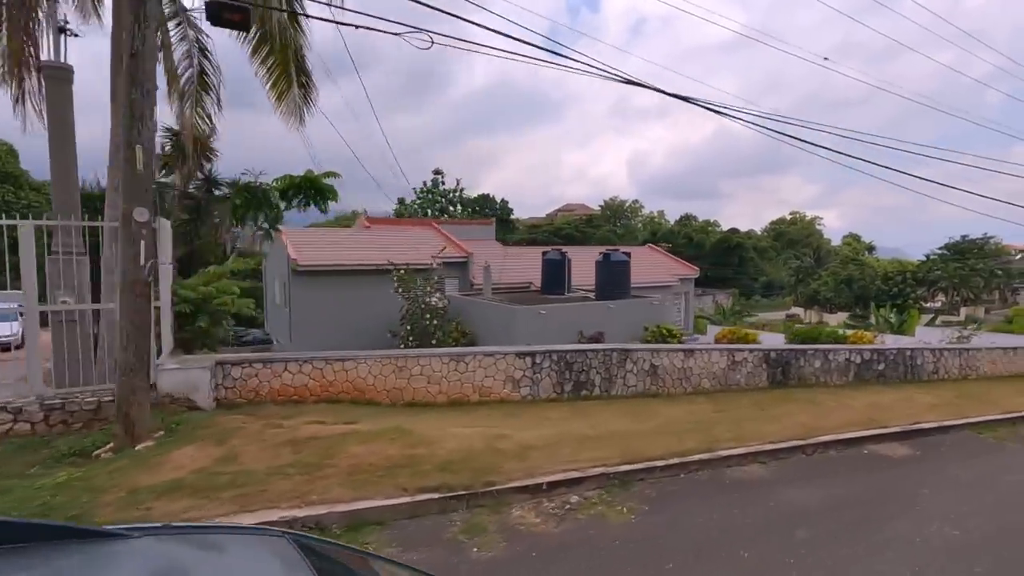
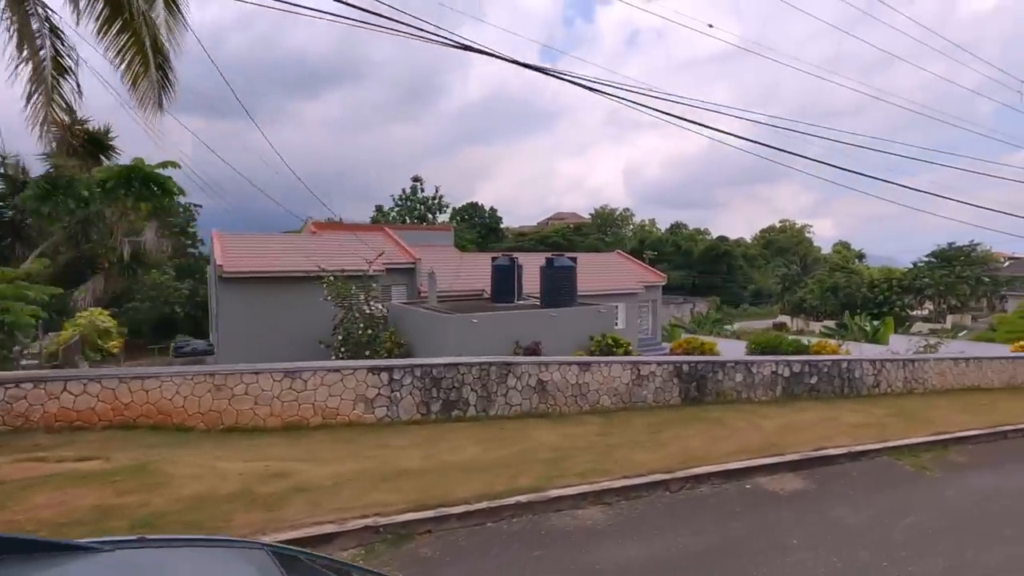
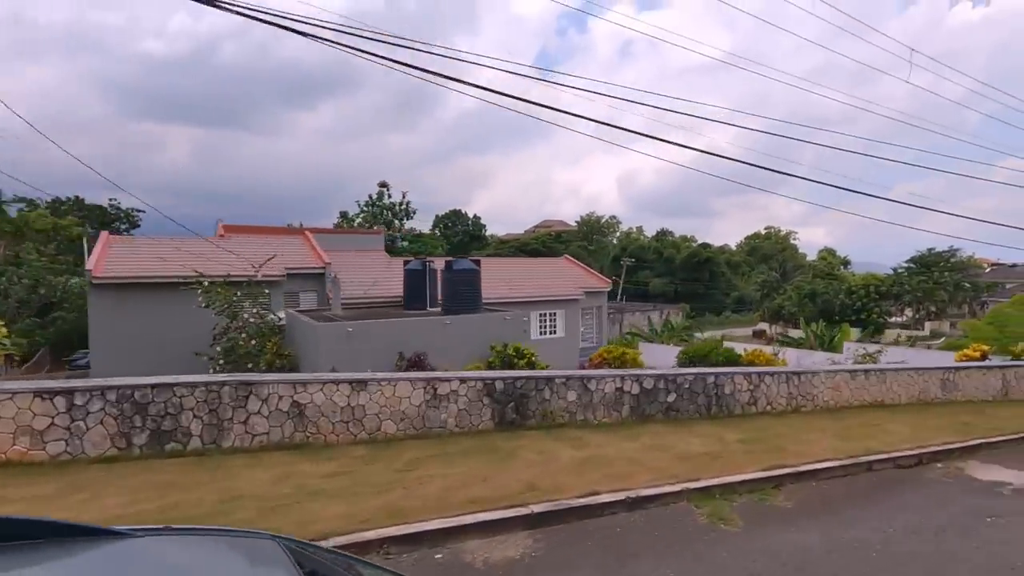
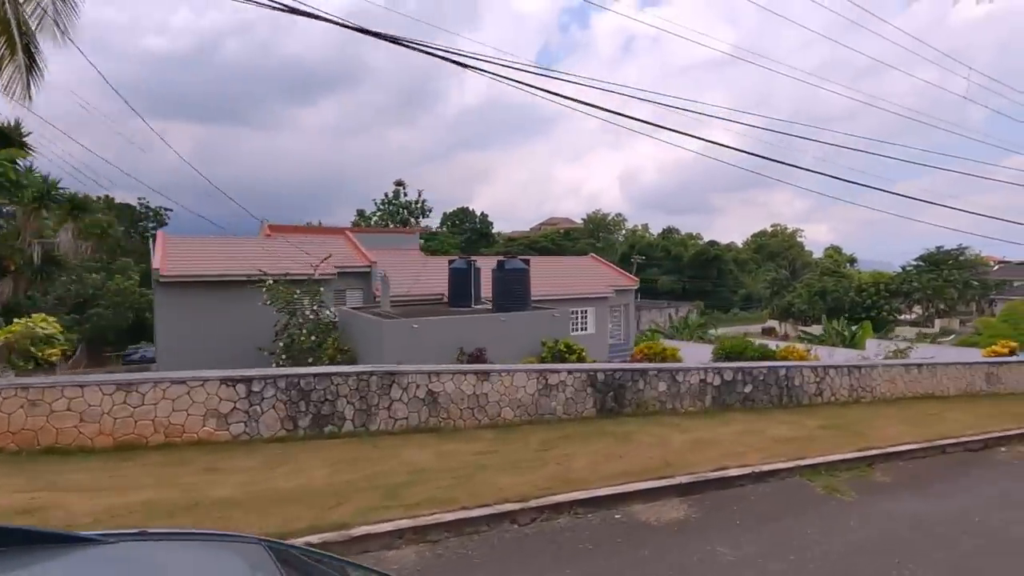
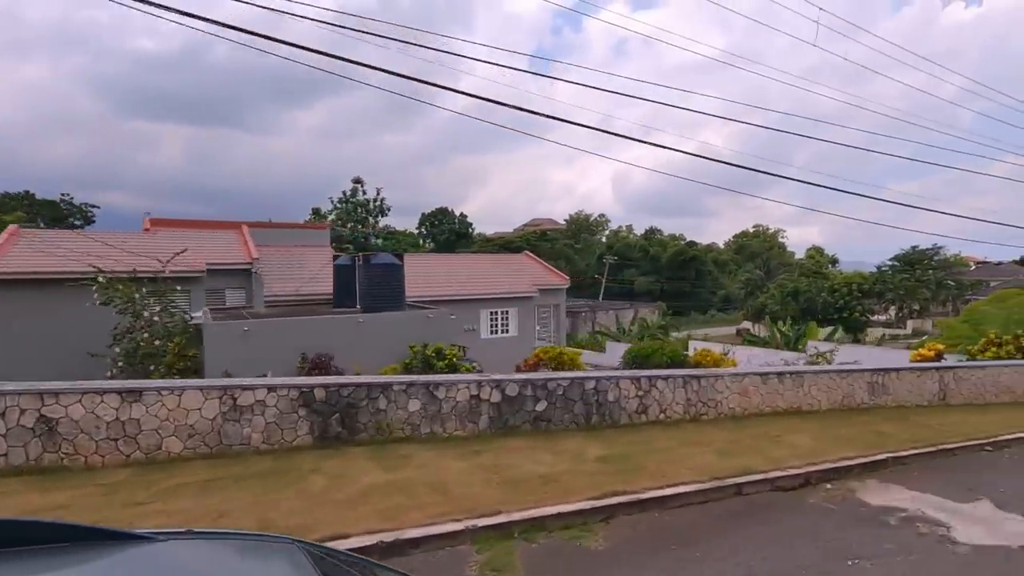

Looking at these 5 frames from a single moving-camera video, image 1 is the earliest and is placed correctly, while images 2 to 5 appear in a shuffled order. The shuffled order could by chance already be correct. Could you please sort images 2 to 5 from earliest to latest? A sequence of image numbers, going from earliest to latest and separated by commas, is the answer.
2, 4, 3, 5
